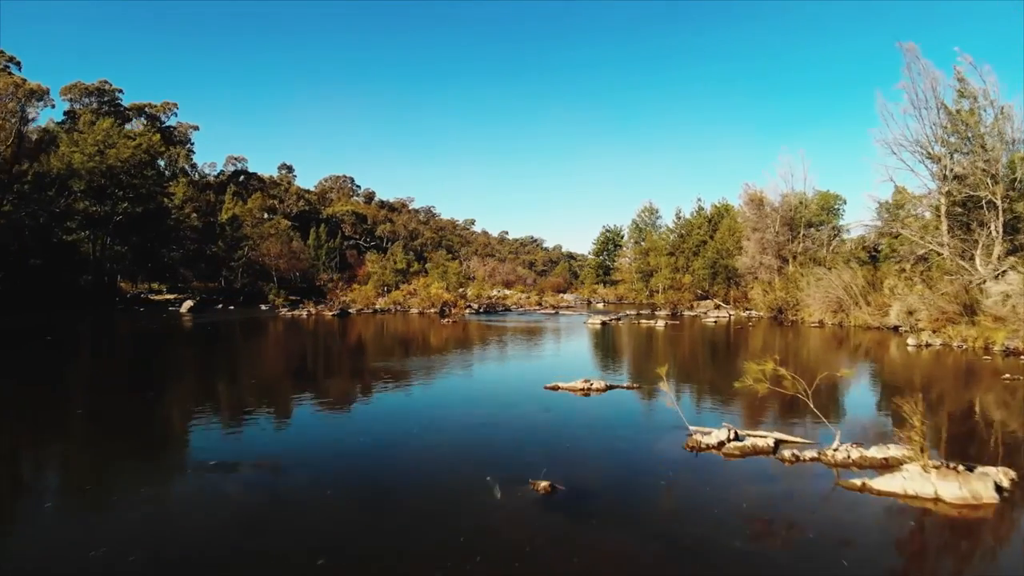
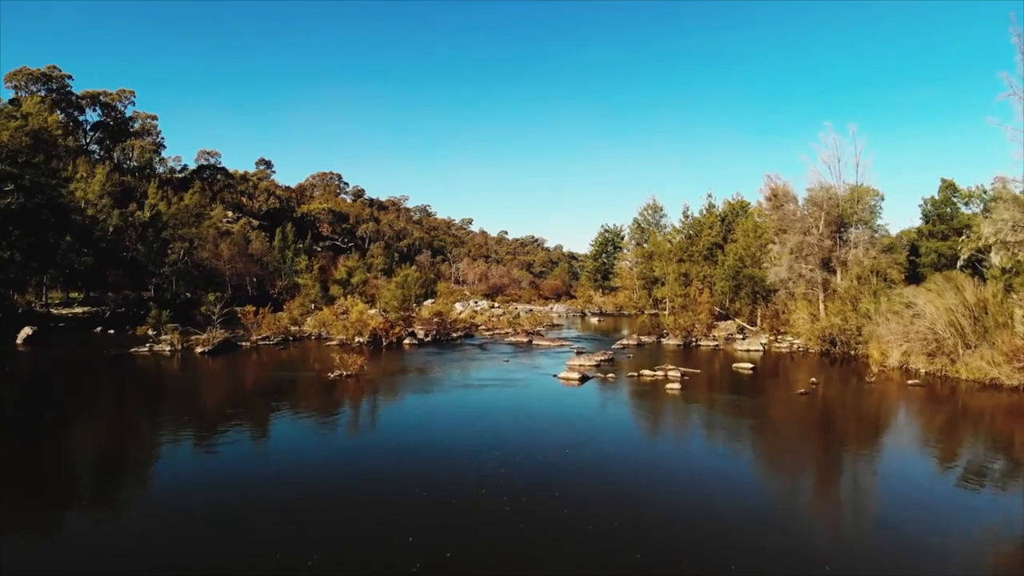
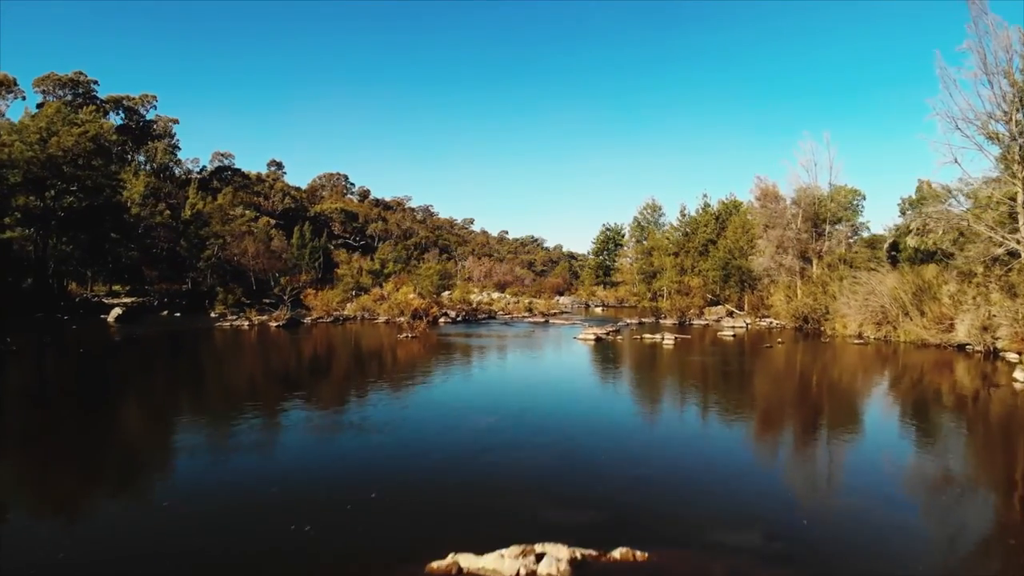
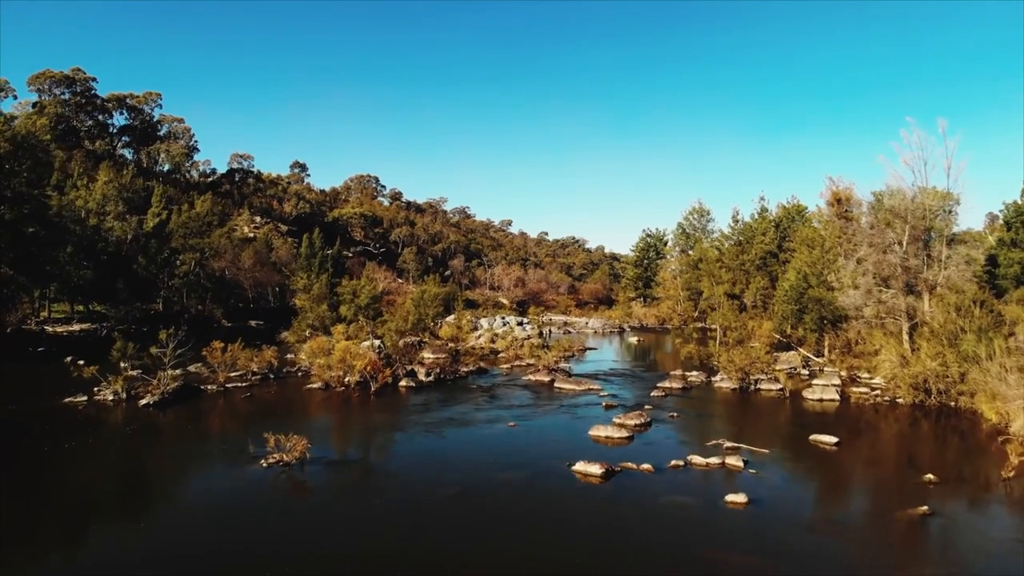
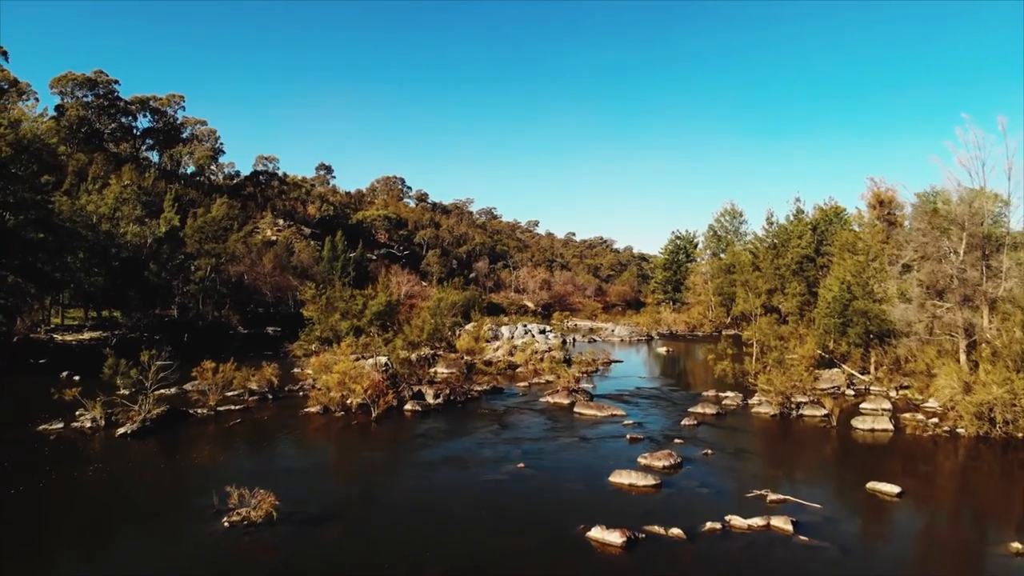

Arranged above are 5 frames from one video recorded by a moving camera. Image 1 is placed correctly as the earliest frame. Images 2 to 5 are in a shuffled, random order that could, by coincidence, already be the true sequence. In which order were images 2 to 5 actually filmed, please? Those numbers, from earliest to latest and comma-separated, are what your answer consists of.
3, 2, 4, 5
